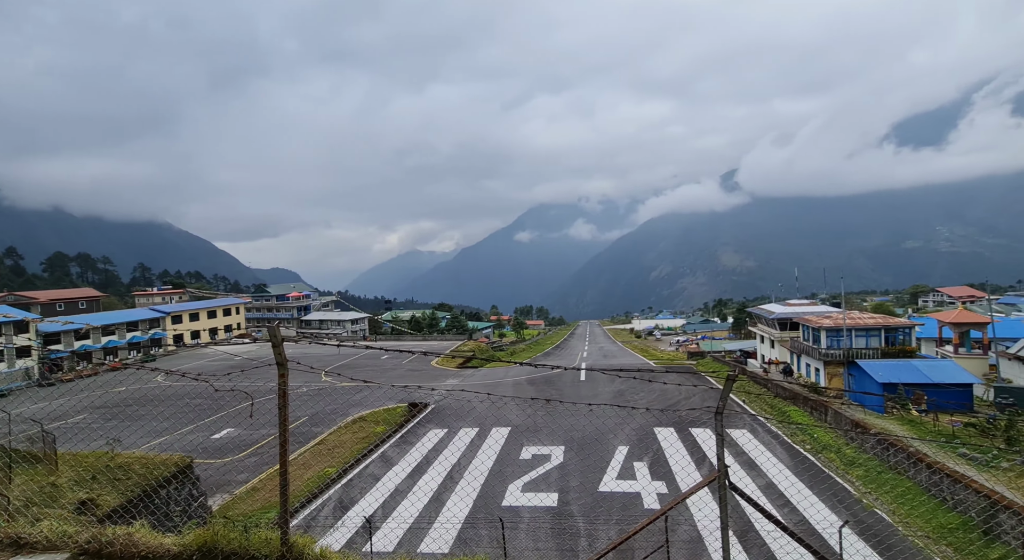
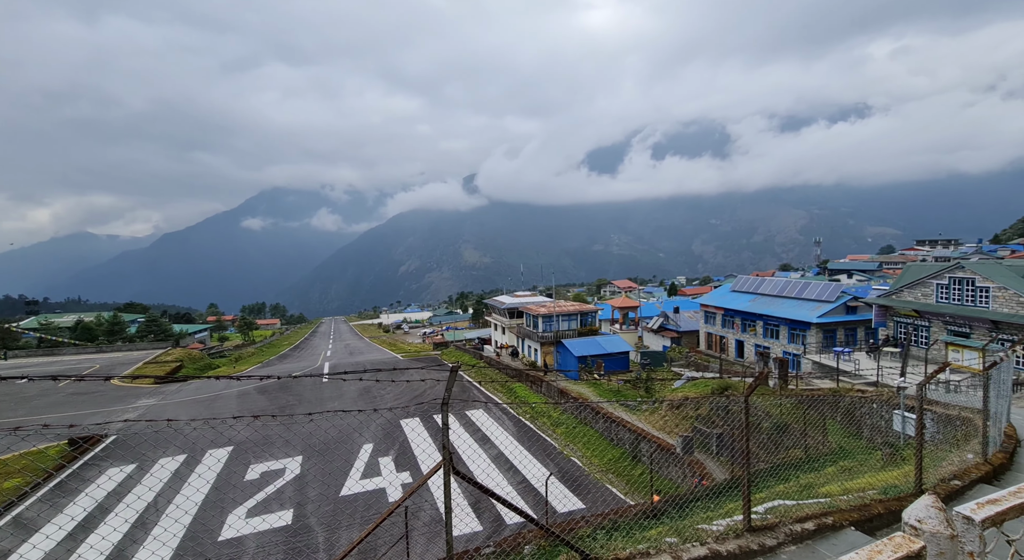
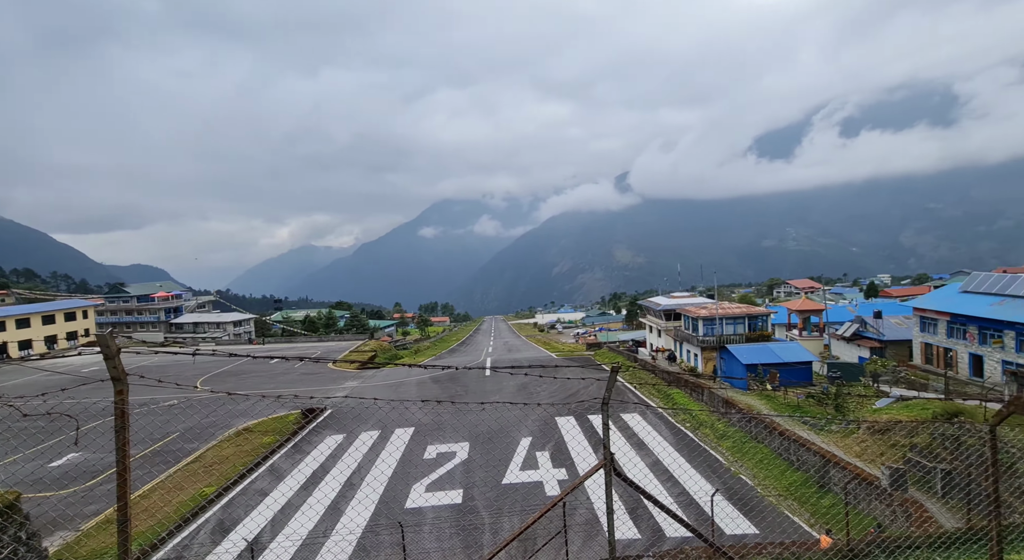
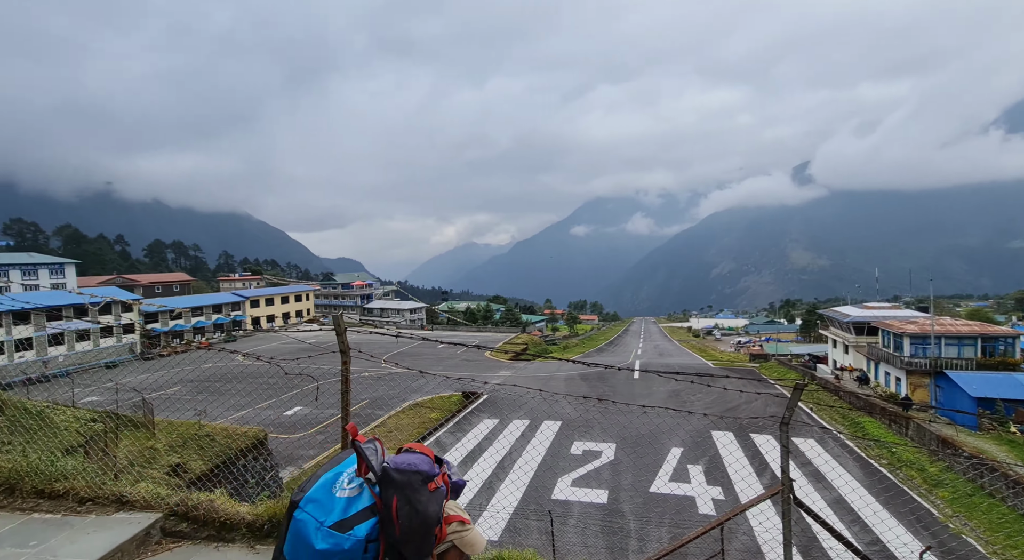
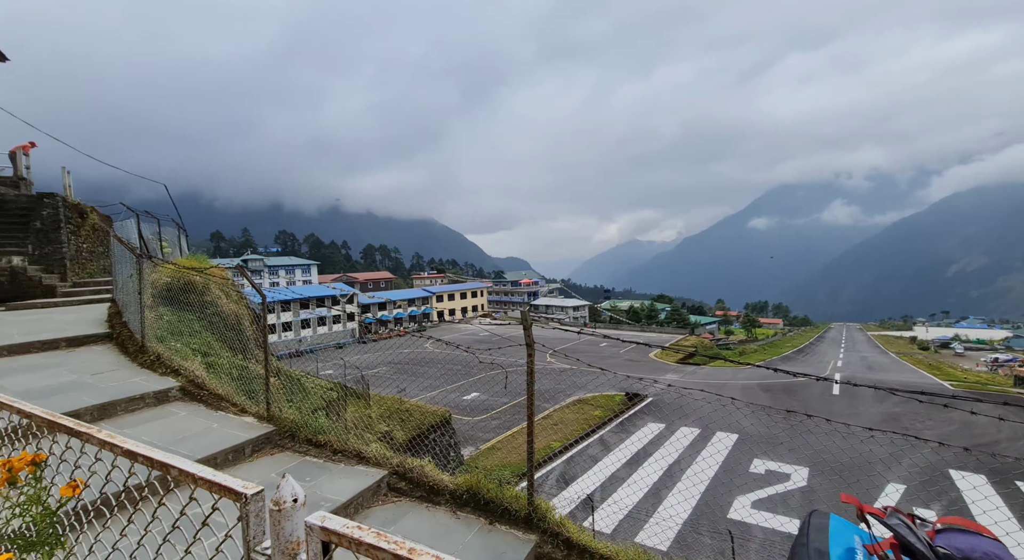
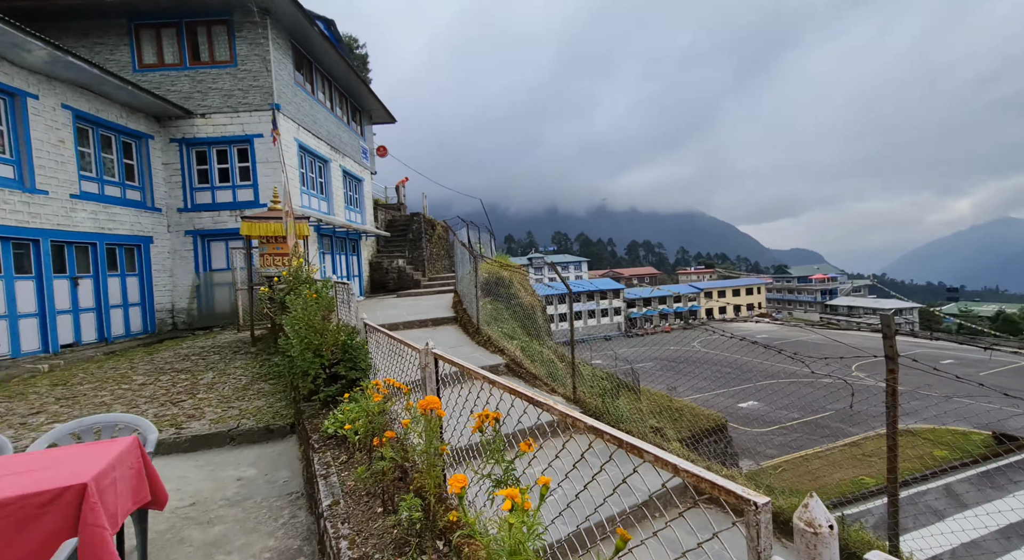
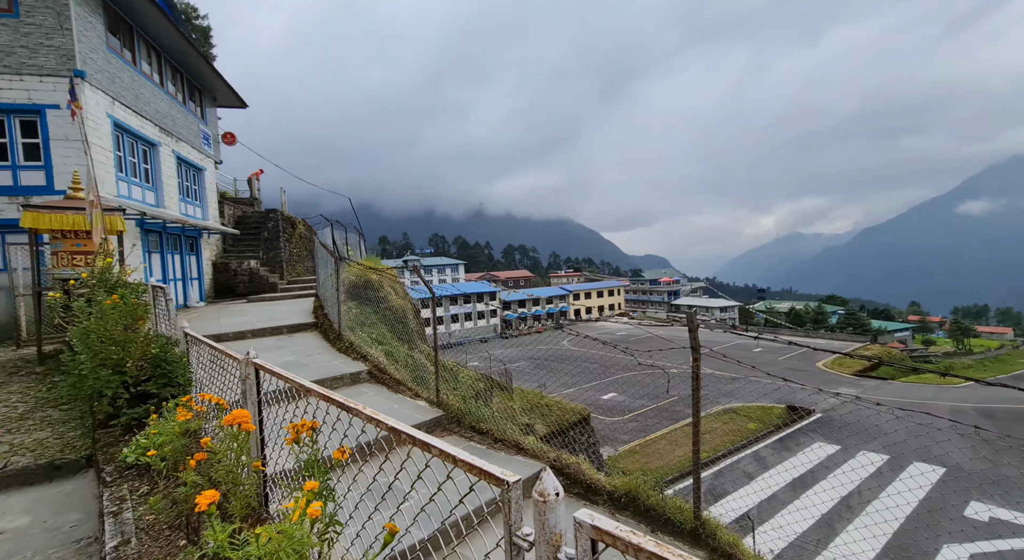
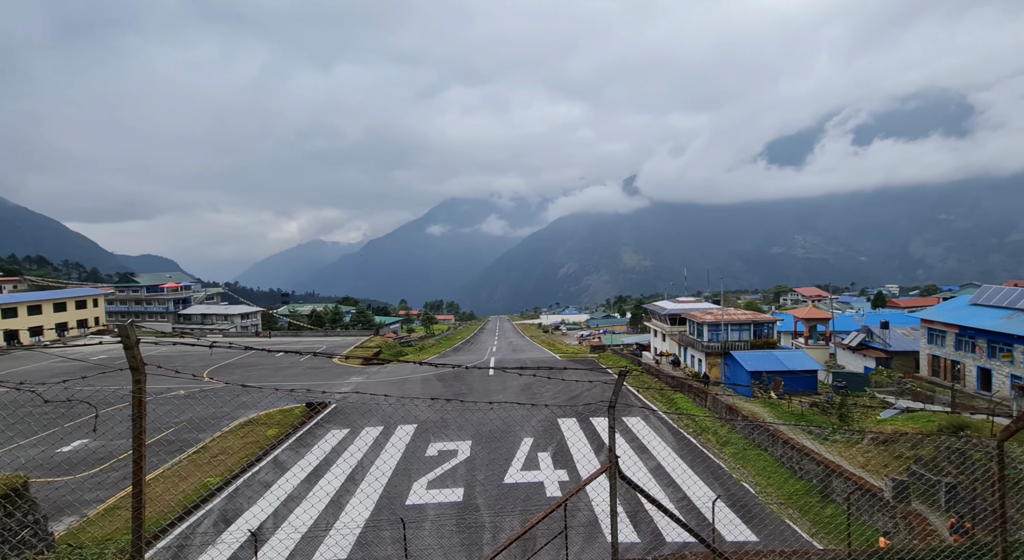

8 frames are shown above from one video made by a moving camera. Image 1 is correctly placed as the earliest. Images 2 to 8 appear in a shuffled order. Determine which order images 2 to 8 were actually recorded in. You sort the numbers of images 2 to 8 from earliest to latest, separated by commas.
3, 2, 8, 4, 5, 7, 6
